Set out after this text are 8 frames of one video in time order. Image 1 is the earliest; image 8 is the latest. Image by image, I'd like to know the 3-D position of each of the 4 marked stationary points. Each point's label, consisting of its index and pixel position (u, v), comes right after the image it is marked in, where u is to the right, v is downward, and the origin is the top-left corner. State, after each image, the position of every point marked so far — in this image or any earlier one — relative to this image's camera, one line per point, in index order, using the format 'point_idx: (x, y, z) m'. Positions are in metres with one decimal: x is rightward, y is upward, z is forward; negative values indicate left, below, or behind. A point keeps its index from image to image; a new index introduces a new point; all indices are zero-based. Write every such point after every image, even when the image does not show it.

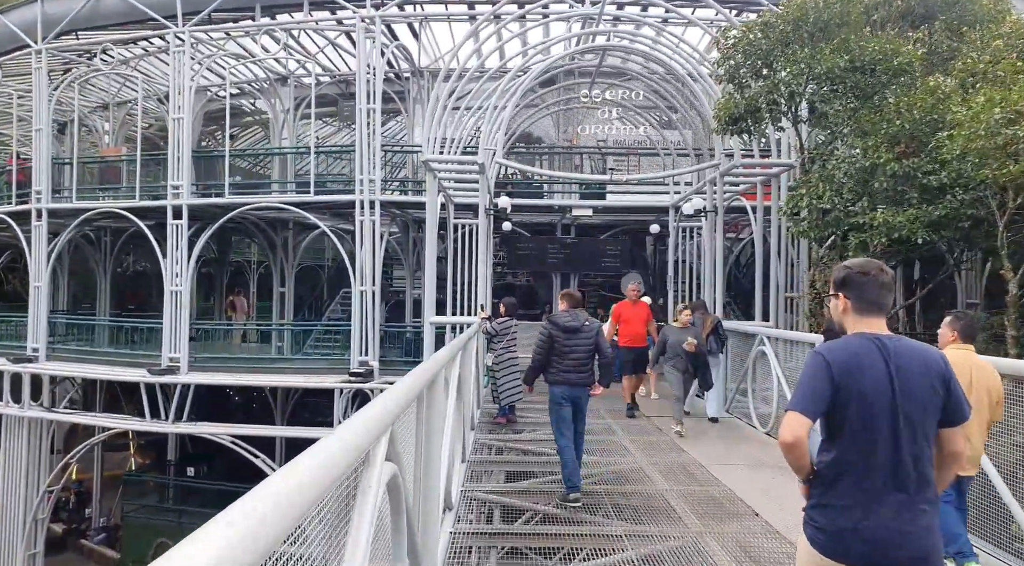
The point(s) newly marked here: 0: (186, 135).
0: (-6.3, +2.9, +13.8) m
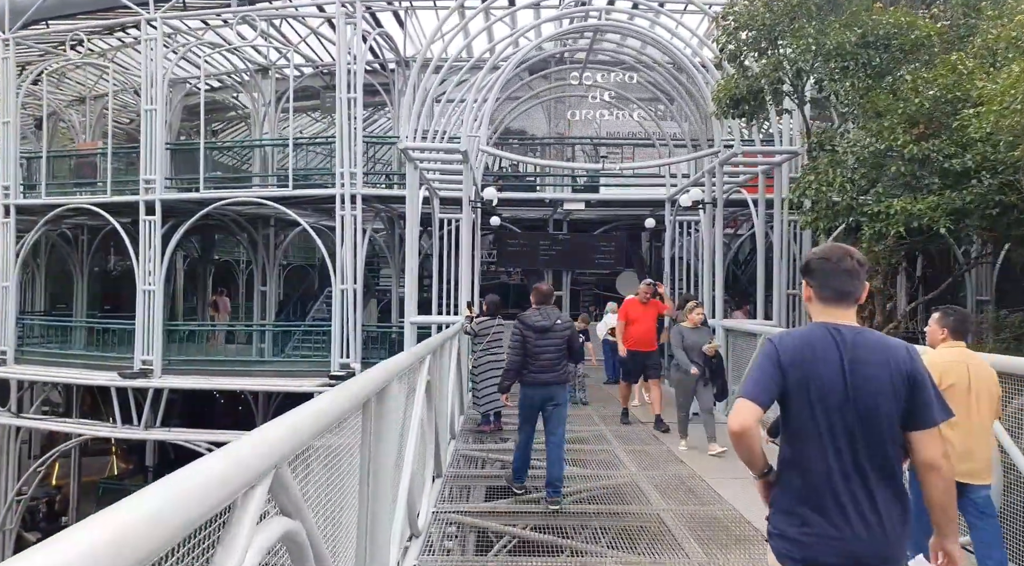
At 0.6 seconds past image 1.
0: (-6.5, +2.9, +13.1) m
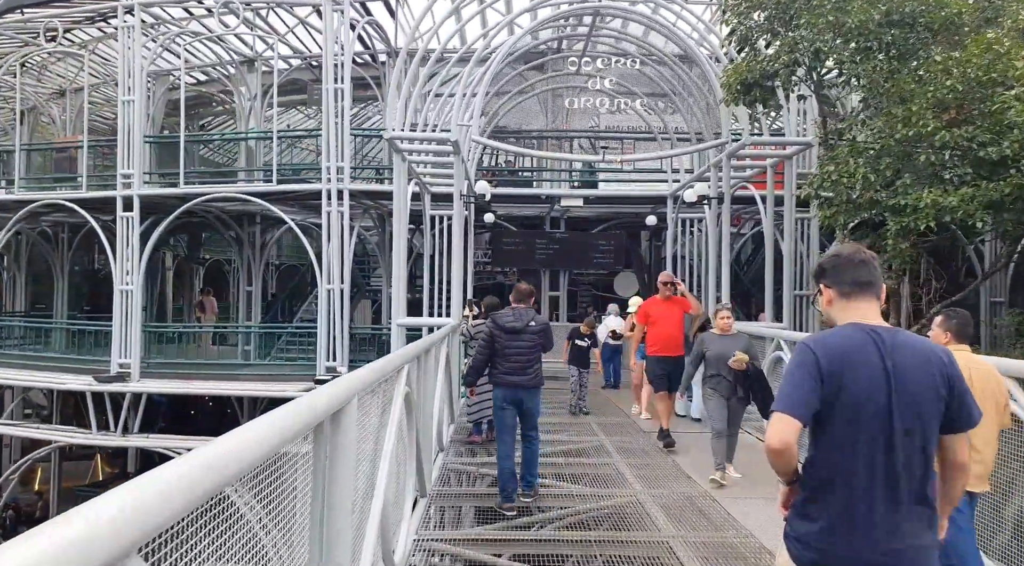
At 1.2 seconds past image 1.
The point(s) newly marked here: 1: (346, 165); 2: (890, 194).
0: (-6.6, +2.9, +12.6) m
1: (-2.8, +2.0, +11.8) m
2: (+3.4, +0.8, +6.3) m
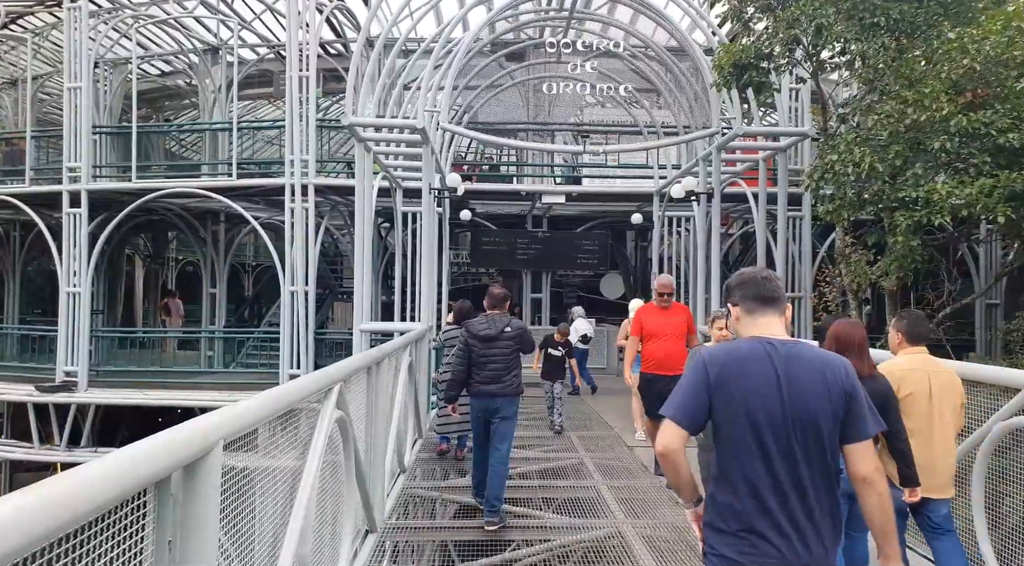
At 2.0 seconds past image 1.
0: (-7.0, +2.9, +11.7) m
1: (-3.1, +1.9, +11.0) m
2: (+3.1, +0.8, +5.7) m
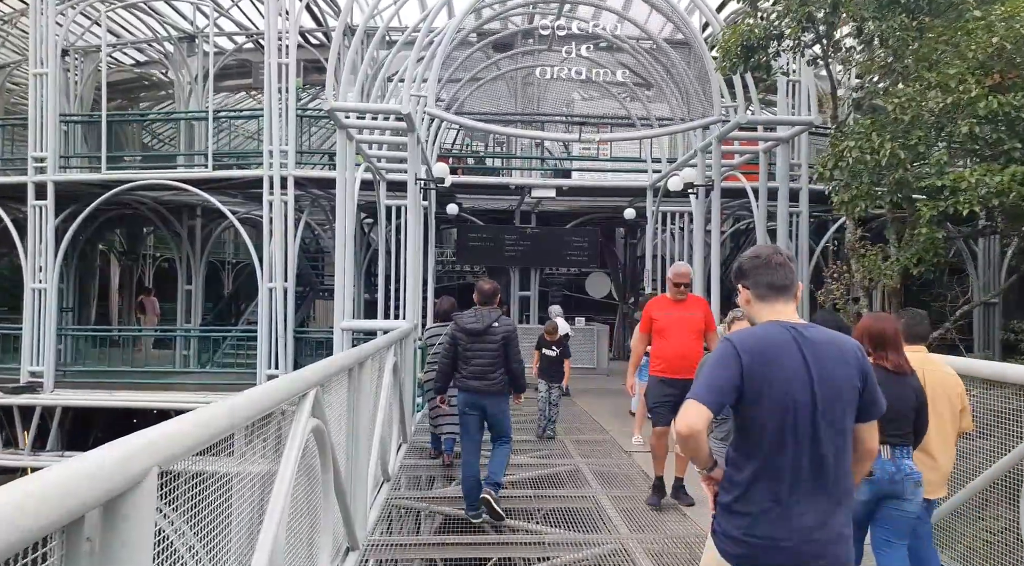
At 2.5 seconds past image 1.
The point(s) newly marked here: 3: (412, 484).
0: (-7.2, +2.9, +11.2) m
1: (-3.3, +2.0, +10.5) m
2: (+3.1, +0.8, +5.4) m
3: (-0.8, -1.6, +5.8) m
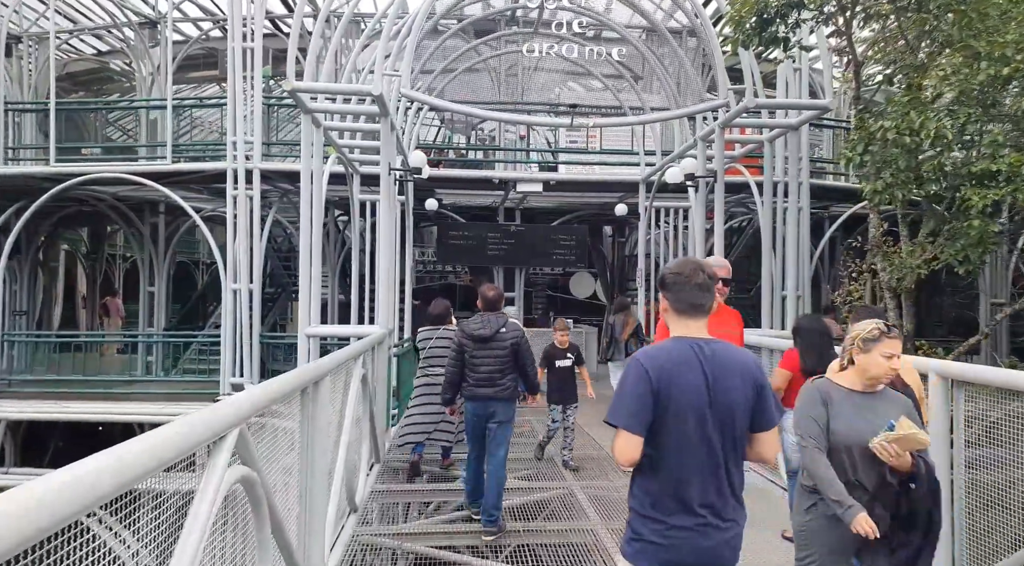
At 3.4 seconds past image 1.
0: (-7.4, +2.9, +10.3) m
1: (-3.5, +2.0, +9.8) m
2: (+2.9, +0.8, +4.8) m
3: (-0.9, -1.7, +5.1) m
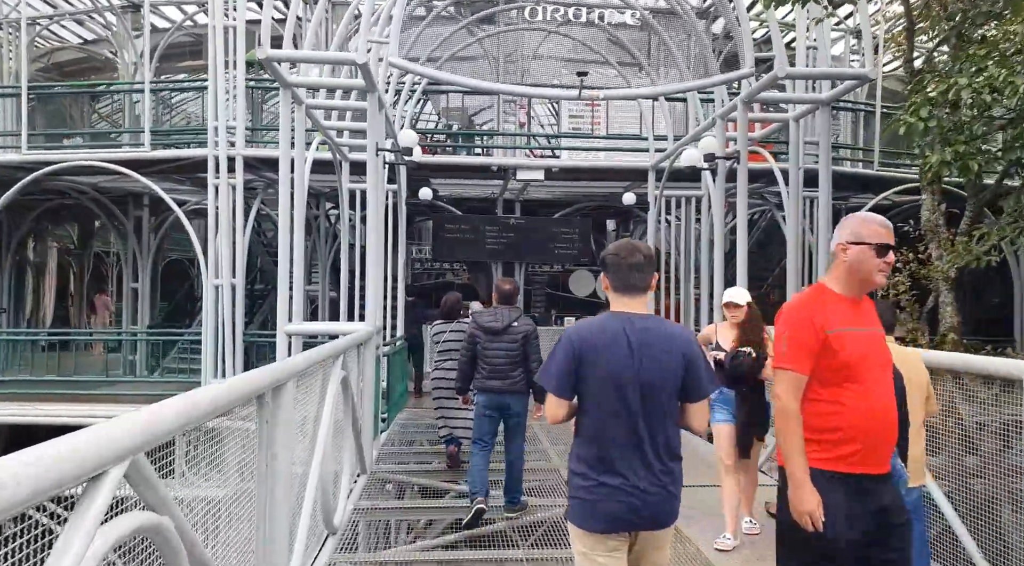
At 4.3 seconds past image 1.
0: (-7.4, +3.0, +9.7) m
1: (-3.5, +2.0, +9.2) m
2: (+3.0, +0.9, +4.1) m
3: (-0.9, -1.6, +4.5) m
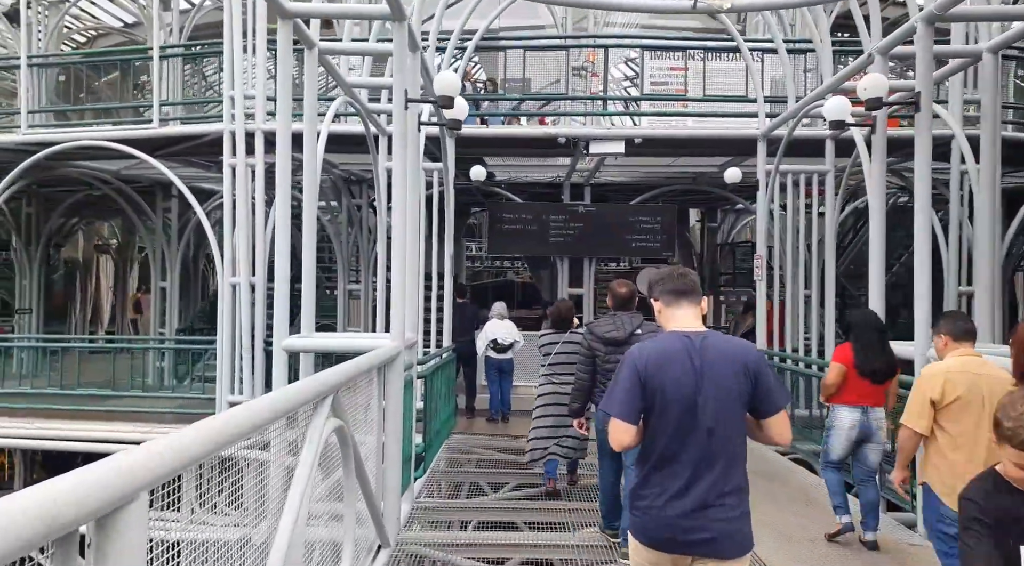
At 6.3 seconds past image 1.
0: (-6.6, +3.0, +8.6) m
1: (-2.8, +2.0, +7.7) m
2: (+3.3, +0.9, +2.2) m
3: (-0.6, -1.6, +2.9) m
